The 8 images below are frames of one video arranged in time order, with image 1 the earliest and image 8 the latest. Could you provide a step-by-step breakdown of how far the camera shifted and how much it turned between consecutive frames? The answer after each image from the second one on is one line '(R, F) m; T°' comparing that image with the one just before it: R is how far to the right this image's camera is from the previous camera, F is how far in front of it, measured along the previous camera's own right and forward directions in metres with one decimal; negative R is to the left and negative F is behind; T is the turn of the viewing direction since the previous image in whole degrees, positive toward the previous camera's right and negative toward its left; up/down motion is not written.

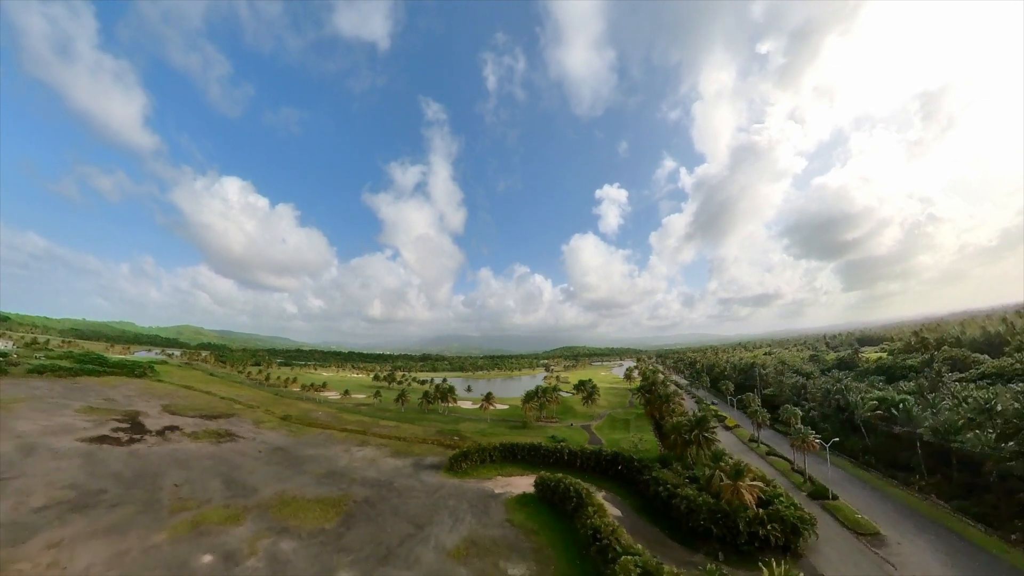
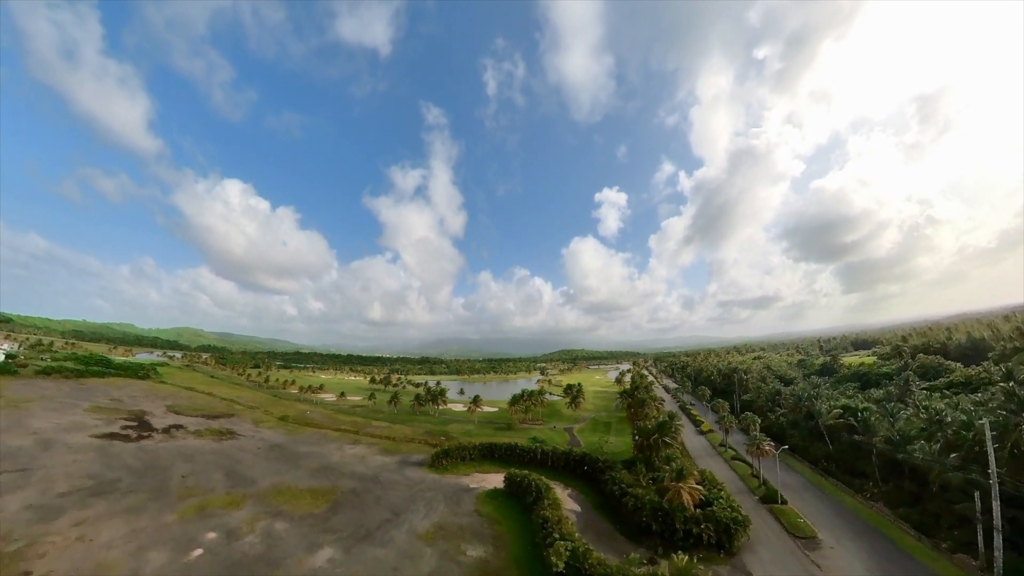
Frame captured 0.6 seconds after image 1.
(+2.9, -4.6) m; 0°
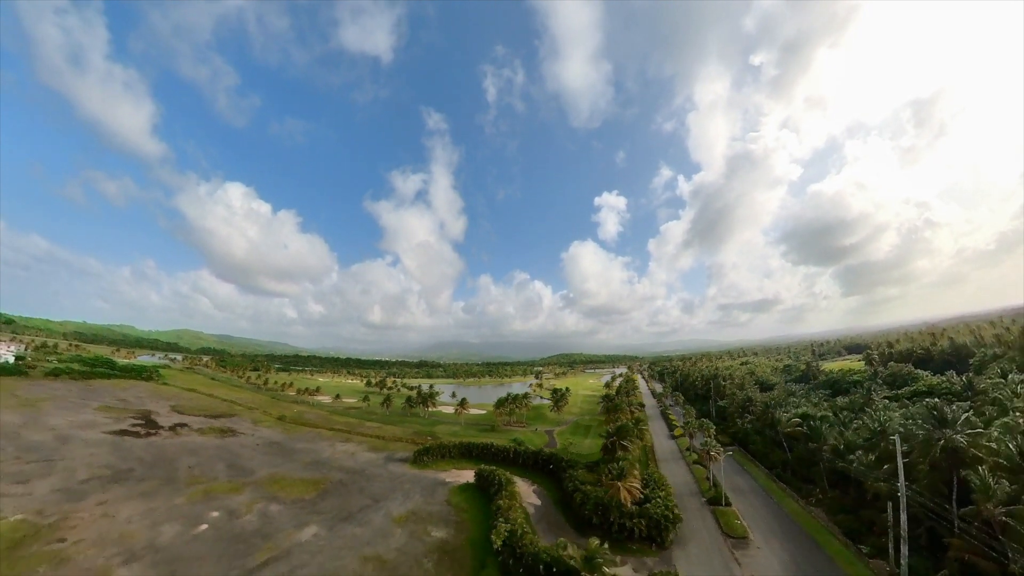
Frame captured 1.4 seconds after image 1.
(+3.5, -5.4) m; 0°
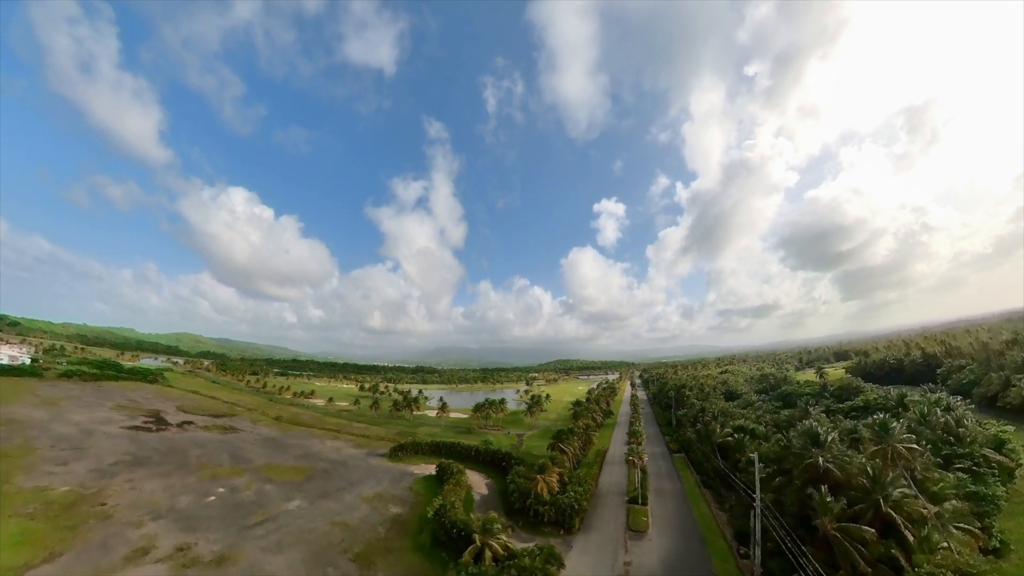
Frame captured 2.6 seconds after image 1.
(+5.8, -9.3) m; 0°
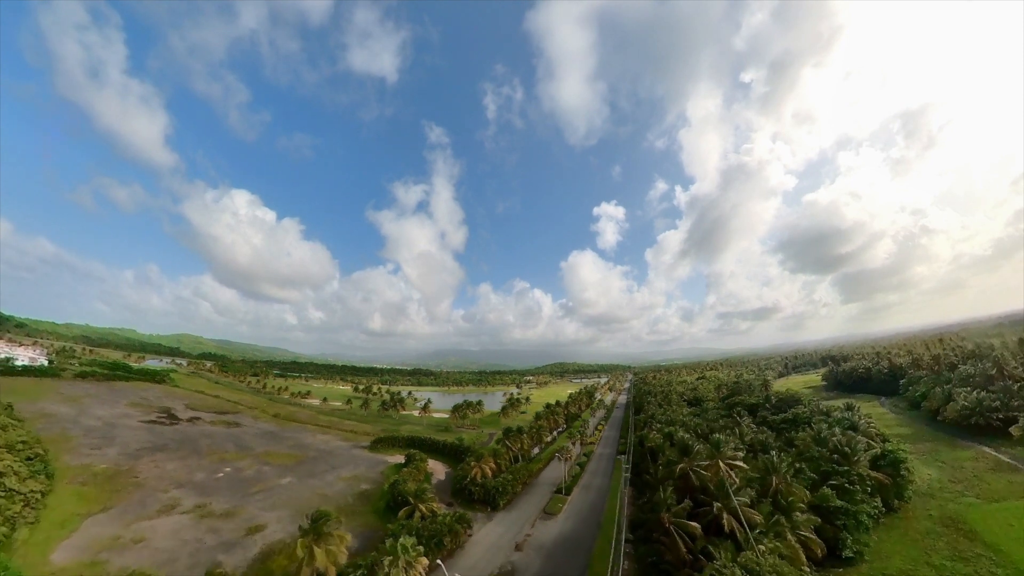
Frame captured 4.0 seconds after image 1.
(+6.9, -10.9) m; 0°
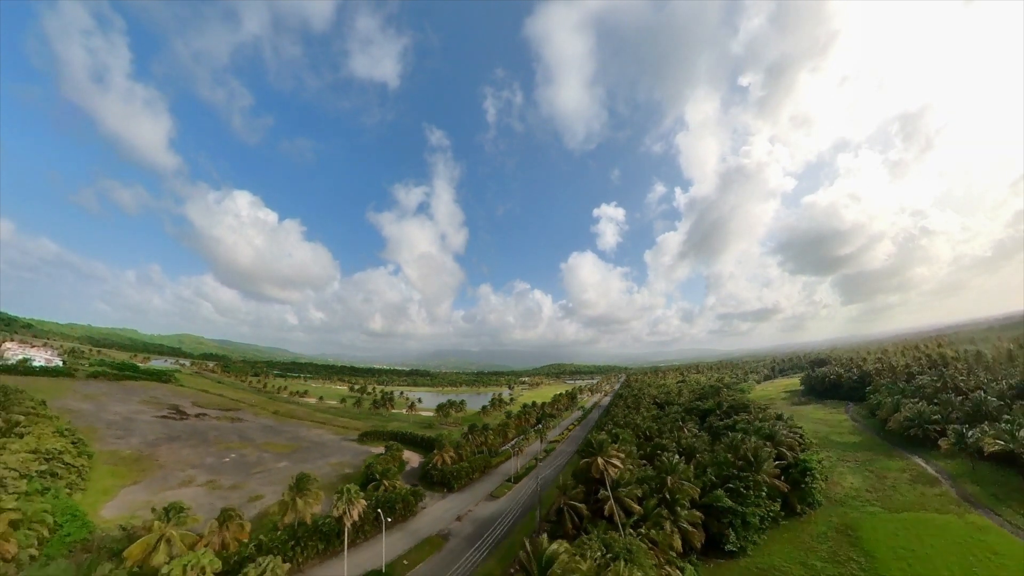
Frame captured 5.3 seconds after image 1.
(+6.2, -9.8) m; 0°
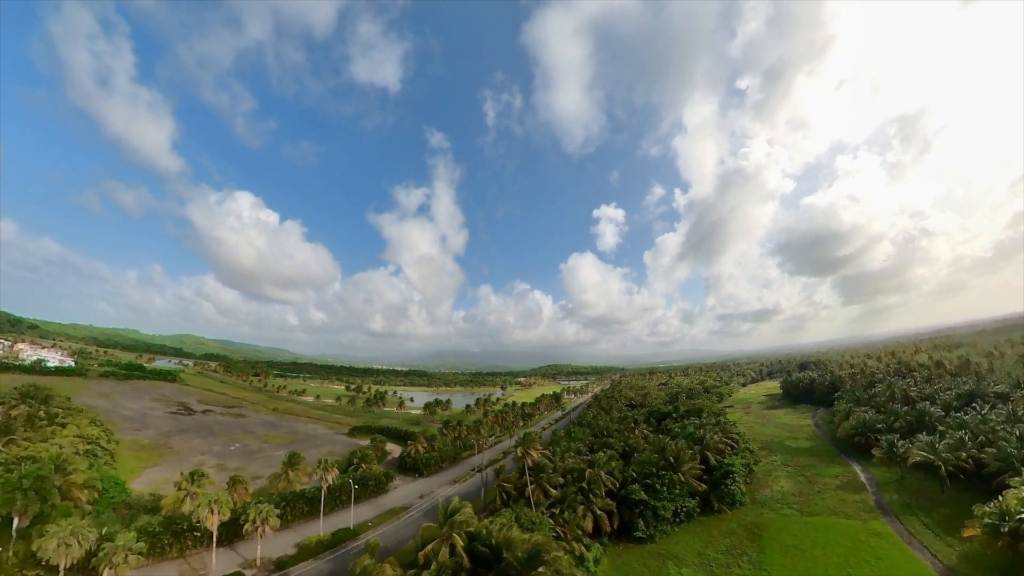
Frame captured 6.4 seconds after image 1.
(+5.8, -9.3) m; 0°
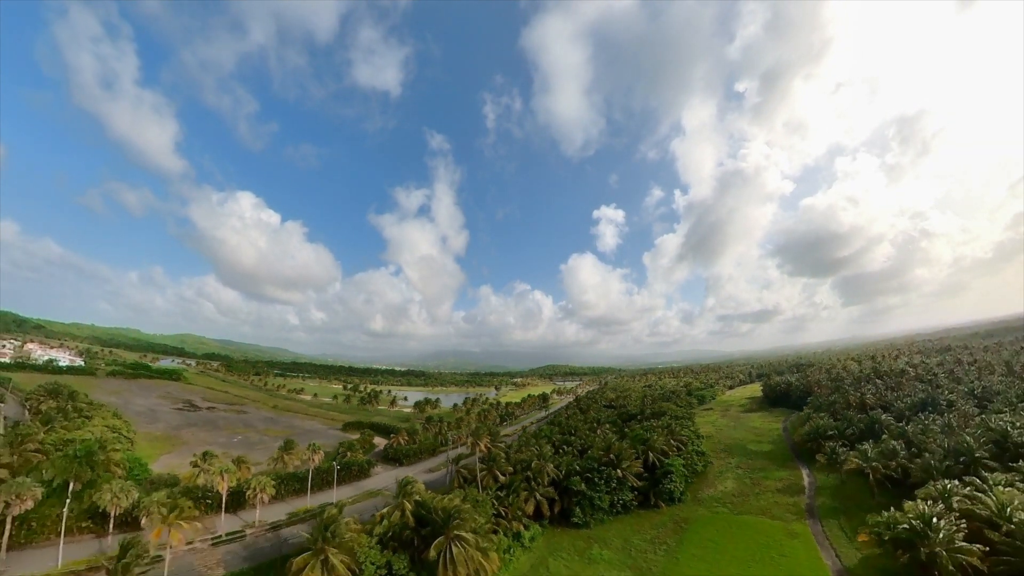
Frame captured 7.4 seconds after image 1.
(+5.1, -8.1) m; 0°
